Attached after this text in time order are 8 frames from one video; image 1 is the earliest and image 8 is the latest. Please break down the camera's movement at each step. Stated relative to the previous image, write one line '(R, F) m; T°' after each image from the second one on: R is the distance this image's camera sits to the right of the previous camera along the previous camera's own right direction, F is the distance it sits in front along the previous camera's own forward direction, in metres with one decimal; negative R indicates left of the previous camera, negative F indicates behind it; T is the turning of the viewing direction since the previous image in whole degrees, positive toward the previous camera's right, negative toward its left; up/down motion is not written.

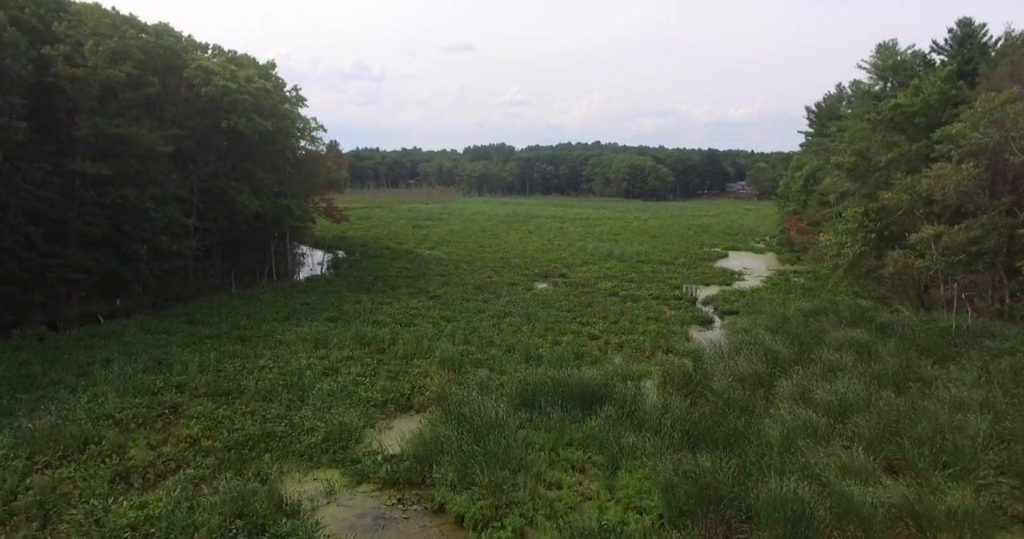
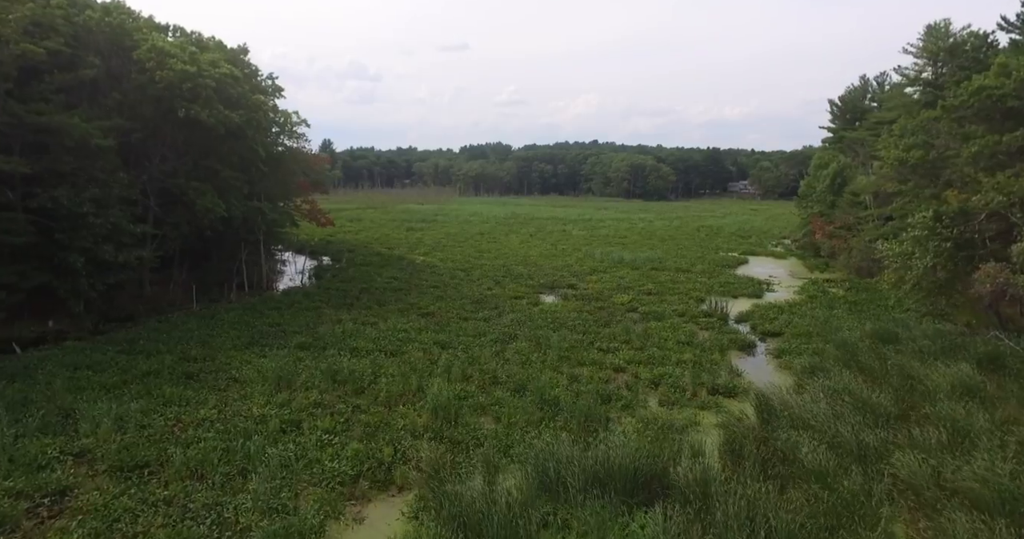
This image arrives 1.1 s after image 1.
(-0.2, +2.4) m; 0°
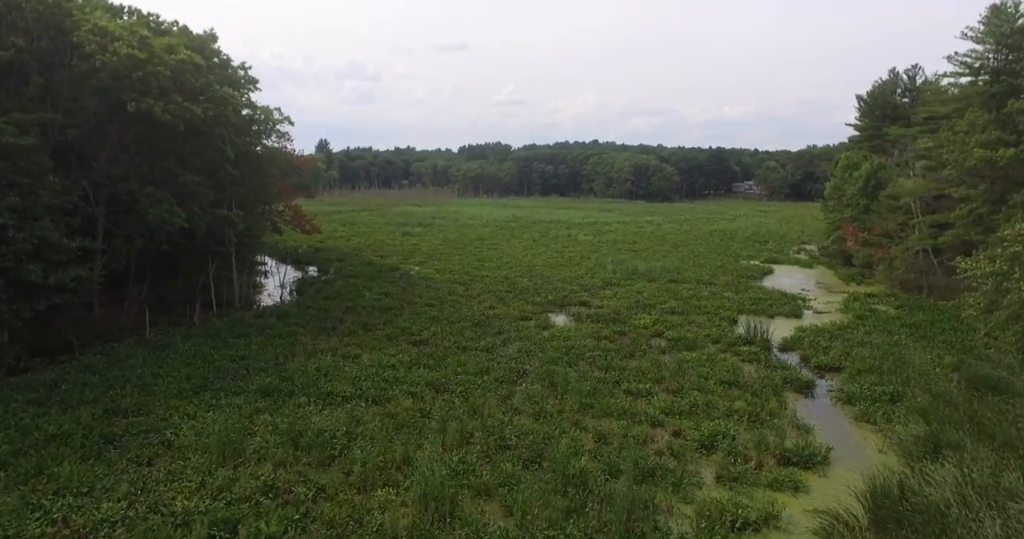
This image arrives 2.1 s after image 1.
(-0.2, +2.3) m; 0°
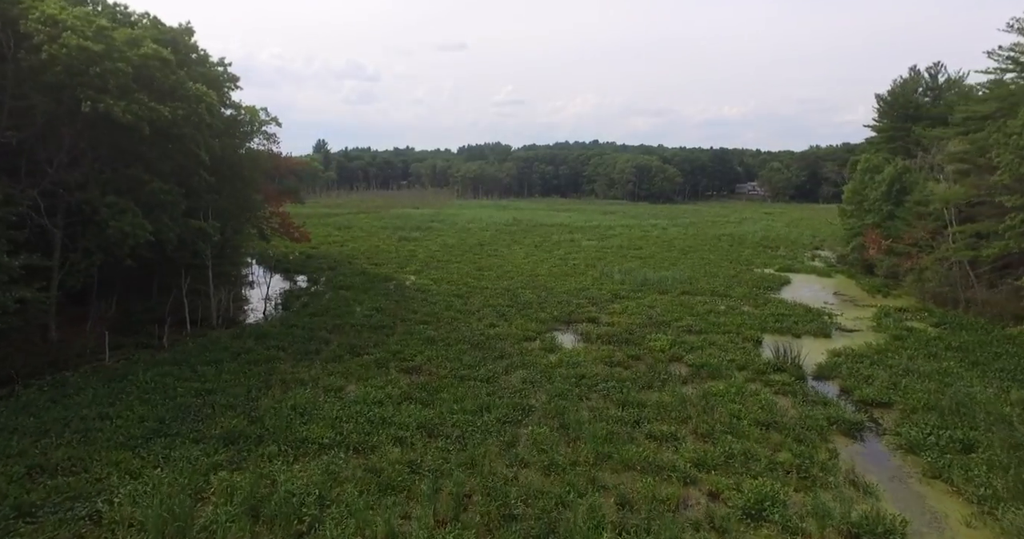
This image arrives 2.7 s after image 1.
(-0.1, +1.4) m; 0°
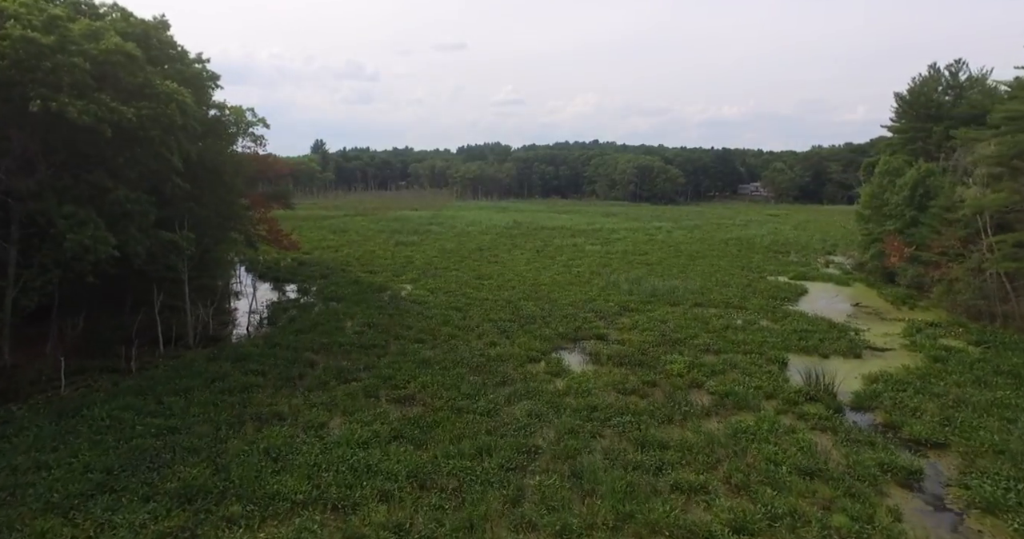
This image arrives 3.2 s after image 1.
(-0.1, +1.2) m; 0°
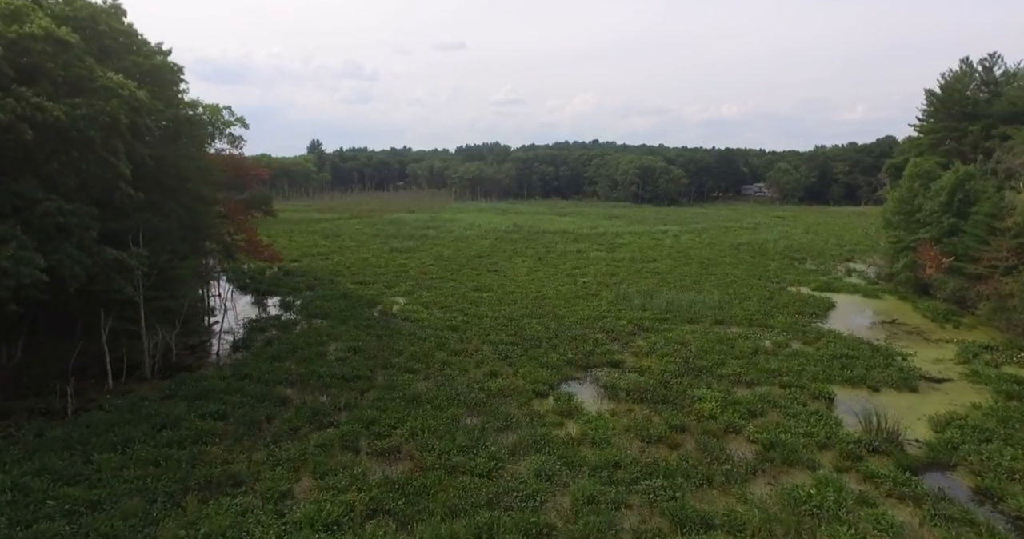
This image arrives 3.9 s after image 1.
(-0.1, +1.8) m; 0°
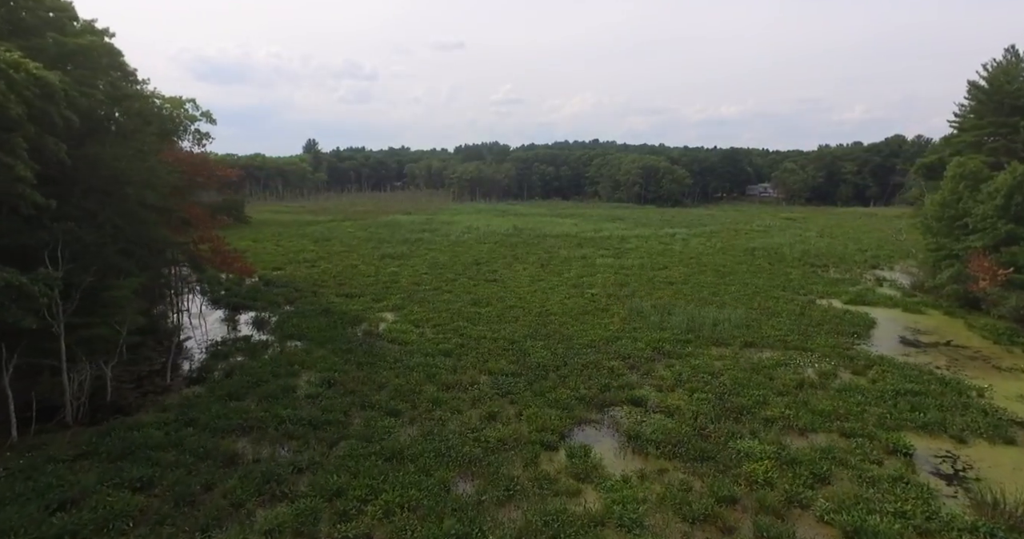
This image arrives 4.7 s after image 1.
(-0.1, +2.2) m; 0°
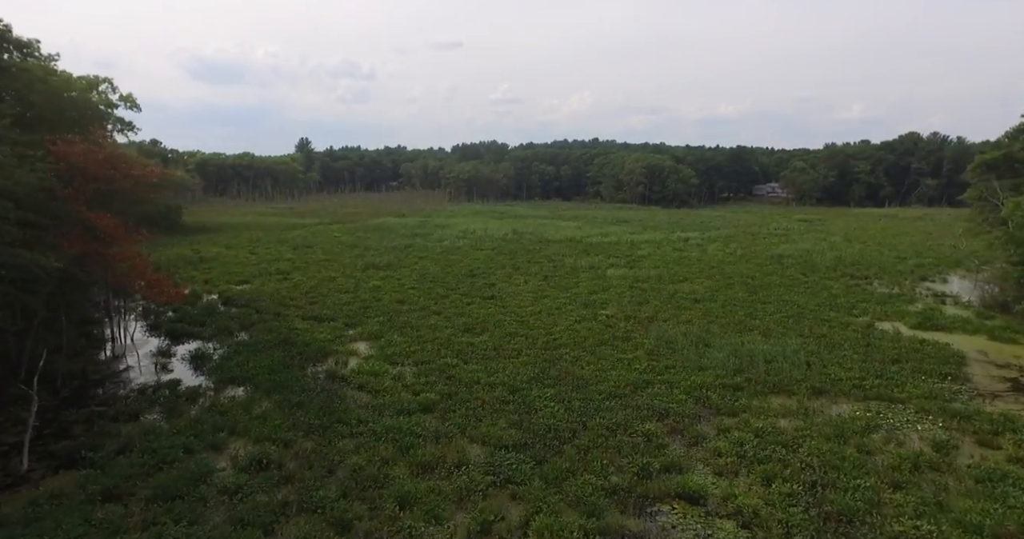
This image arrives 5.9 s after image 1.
(-0.1, +3.6) m; 0°
